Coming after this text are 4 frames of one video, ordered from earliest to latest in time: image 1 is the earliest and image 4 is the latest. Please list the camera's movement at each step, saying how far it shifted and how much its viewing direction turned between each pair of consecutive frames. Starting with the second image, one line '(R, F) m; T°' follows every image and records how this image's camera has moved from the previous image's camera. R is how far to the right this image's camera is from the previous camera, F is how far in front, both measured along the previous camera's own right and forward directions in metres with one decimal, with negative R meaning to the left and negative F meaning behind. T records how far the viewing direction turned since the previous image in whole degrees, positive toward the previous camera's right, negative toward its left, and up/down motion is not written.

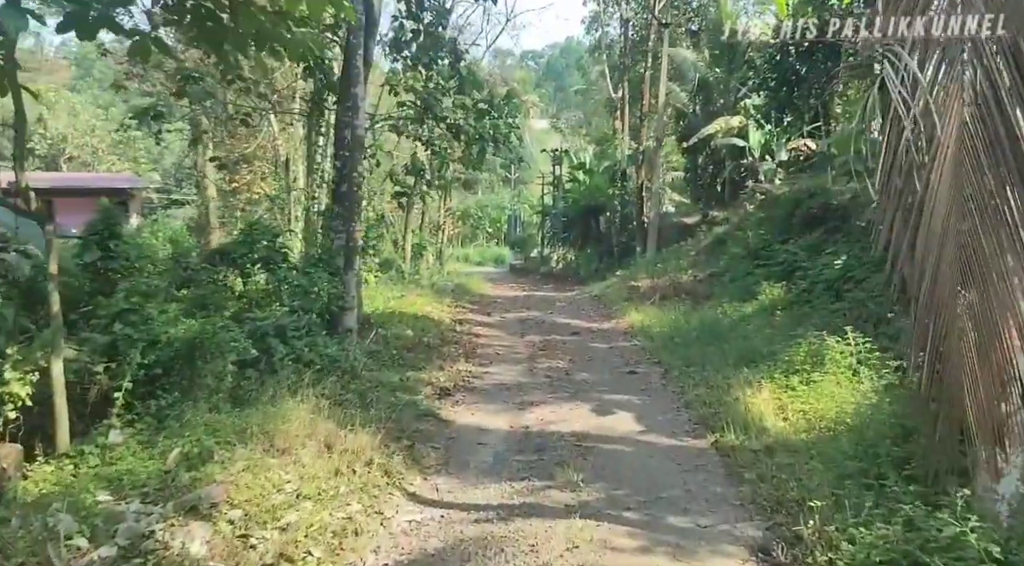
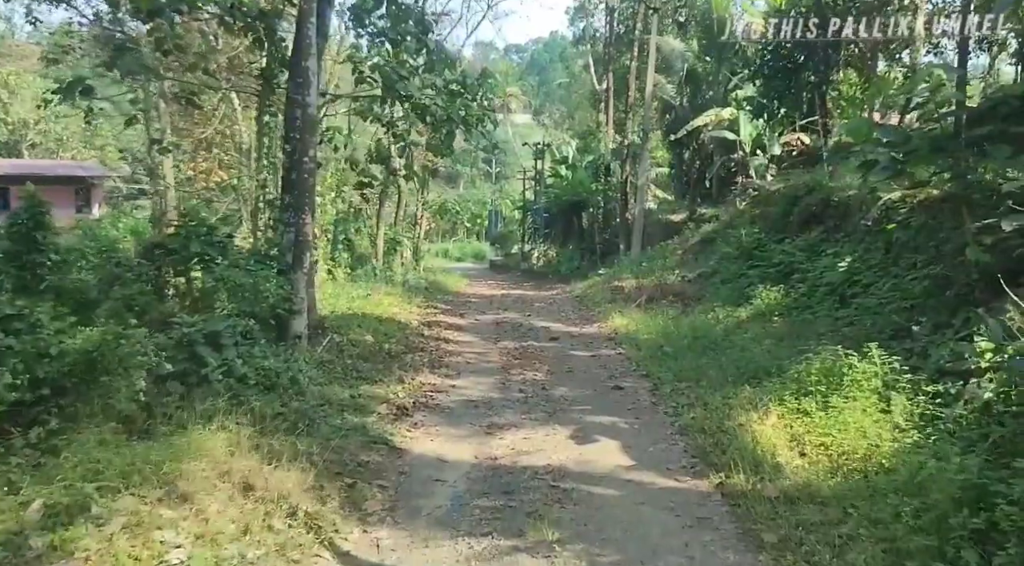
(+0.1, +1.2) m; +1°
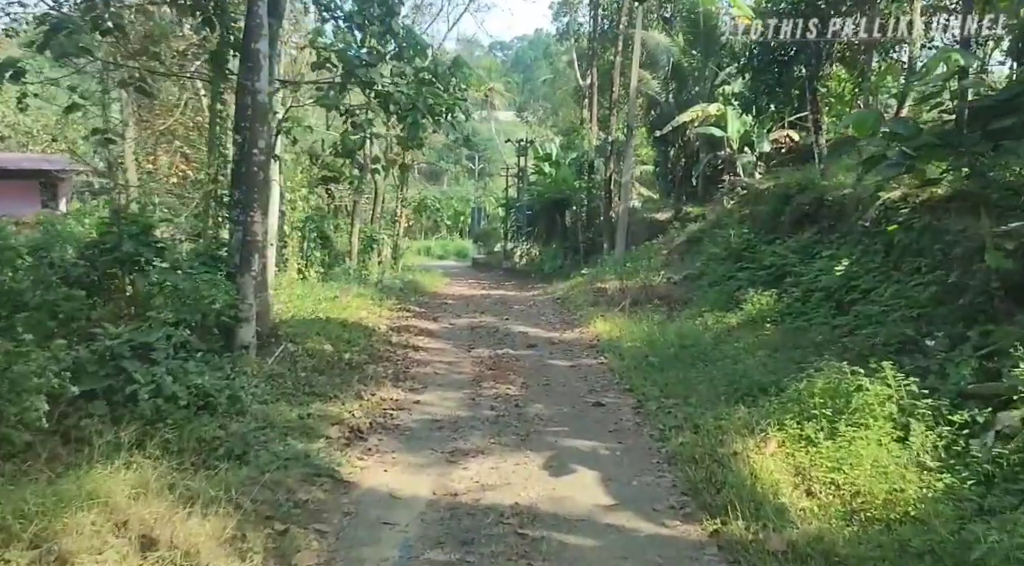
(+0.1, +0.8) m; +1°
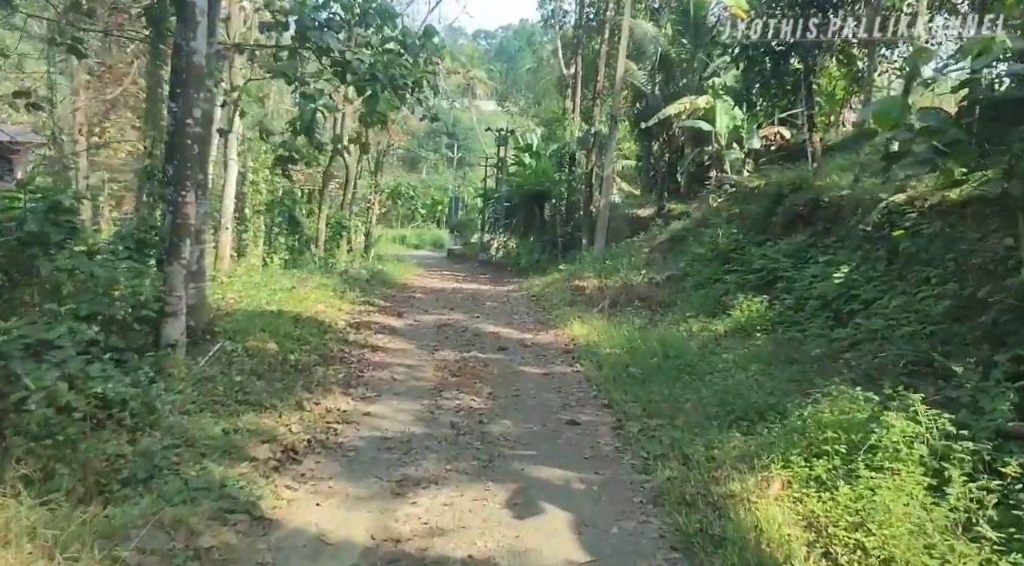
(+0.1, +1.0) m; +1°
